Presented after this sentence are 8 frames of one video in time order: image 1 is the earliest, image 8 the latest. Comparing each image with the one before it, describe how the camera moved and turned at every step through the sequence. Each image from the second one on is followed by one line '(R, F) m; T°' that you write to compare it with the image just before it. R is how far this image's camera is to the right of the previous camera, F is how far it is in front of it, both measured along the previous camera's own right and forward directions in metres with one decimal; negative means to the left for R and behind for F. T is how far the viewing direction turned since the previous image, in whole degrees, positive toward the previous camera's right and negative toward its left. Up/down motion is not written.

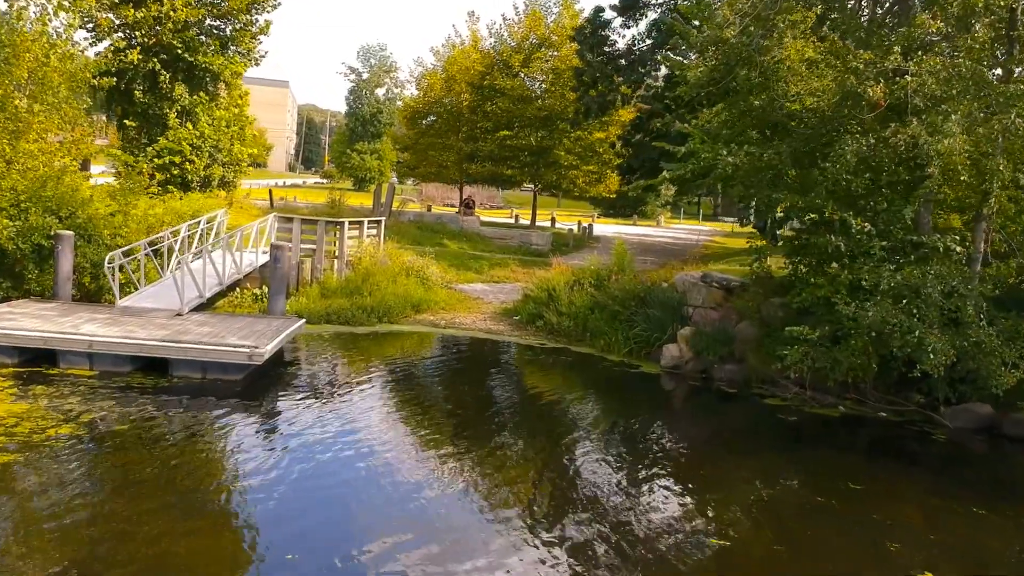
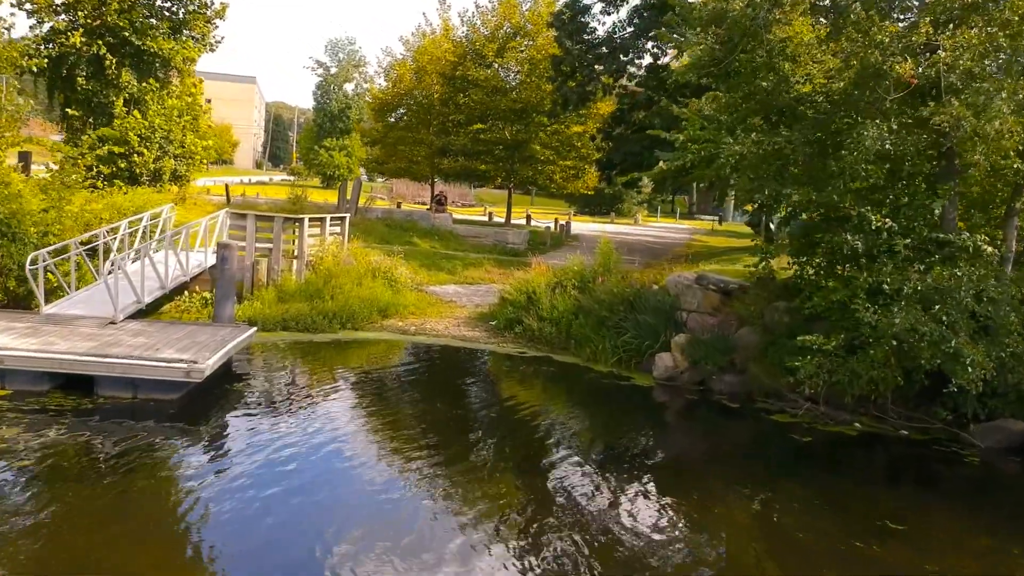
(-0.1, +1.4) m; +2°
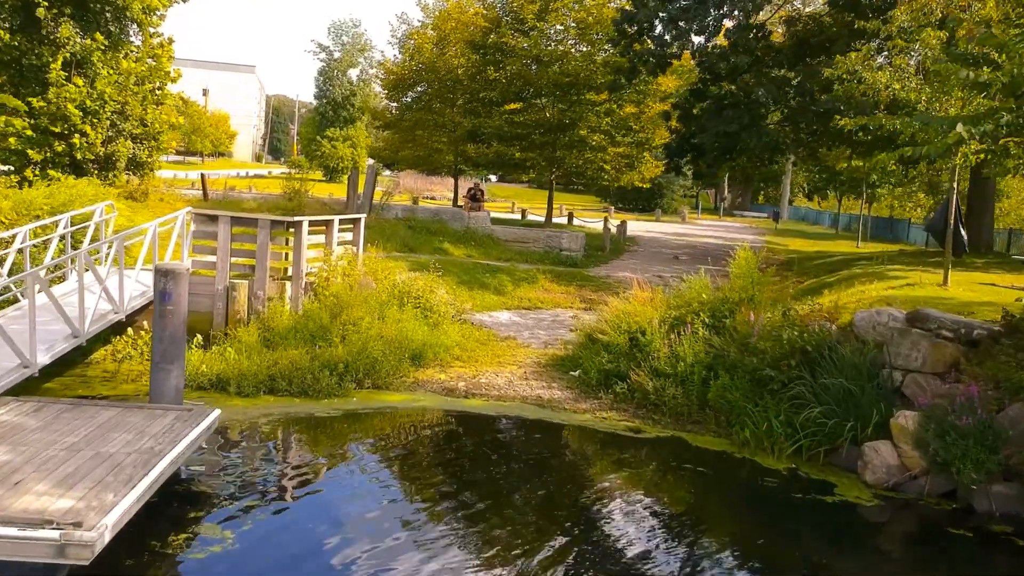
(-0.9, +4.8) m; 0°
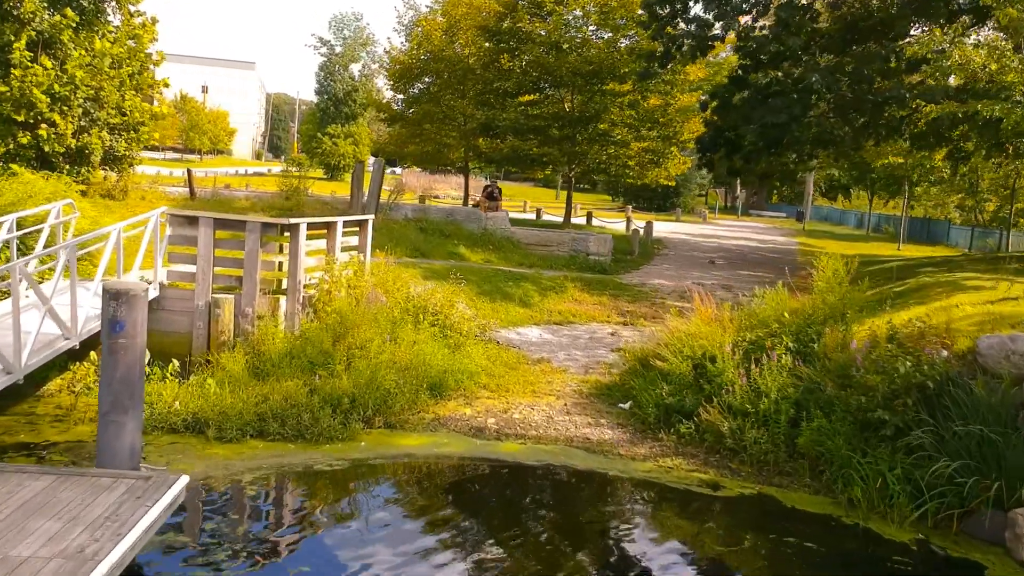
(-0.3, +1.7) m; 0°
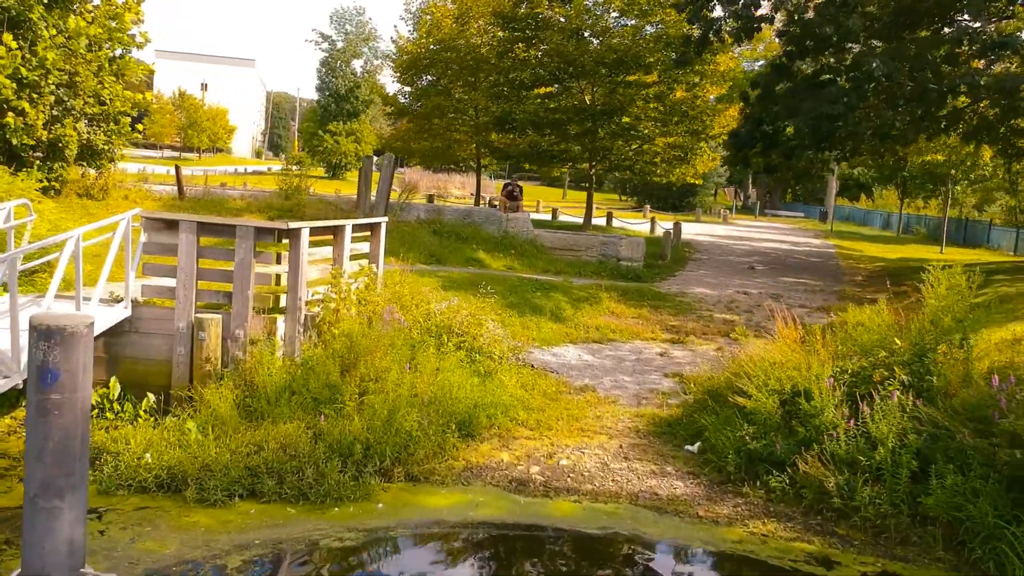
(-0.3, +1.5) m; 0°
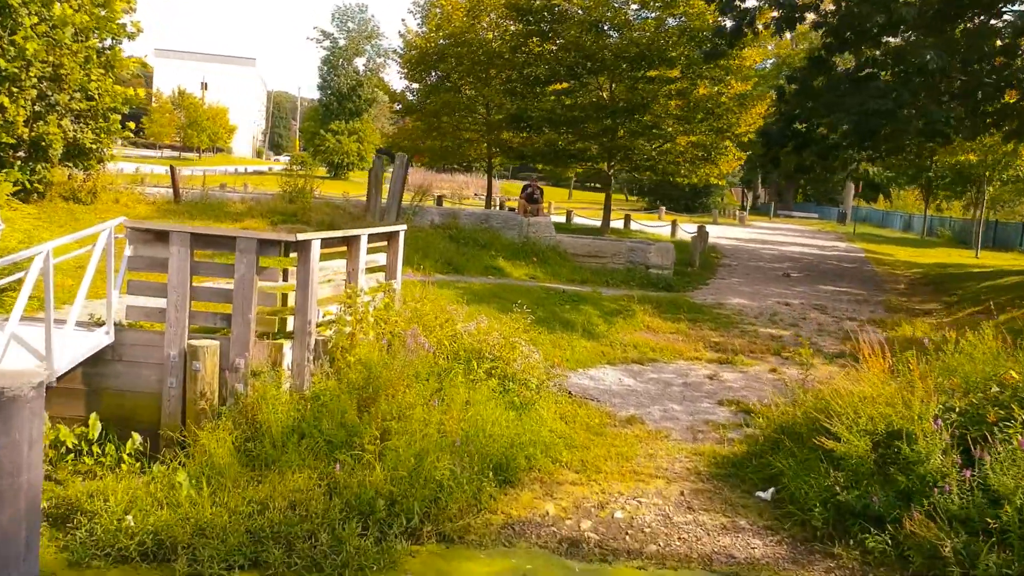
(-0.3, +1.0) m; 0°
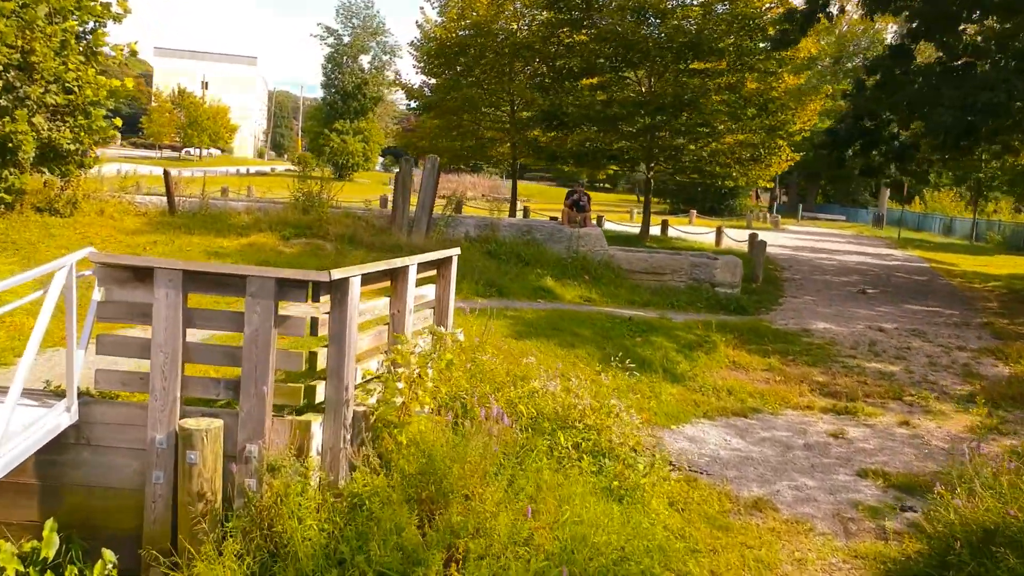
(-0.5, +1.8) m; 0°
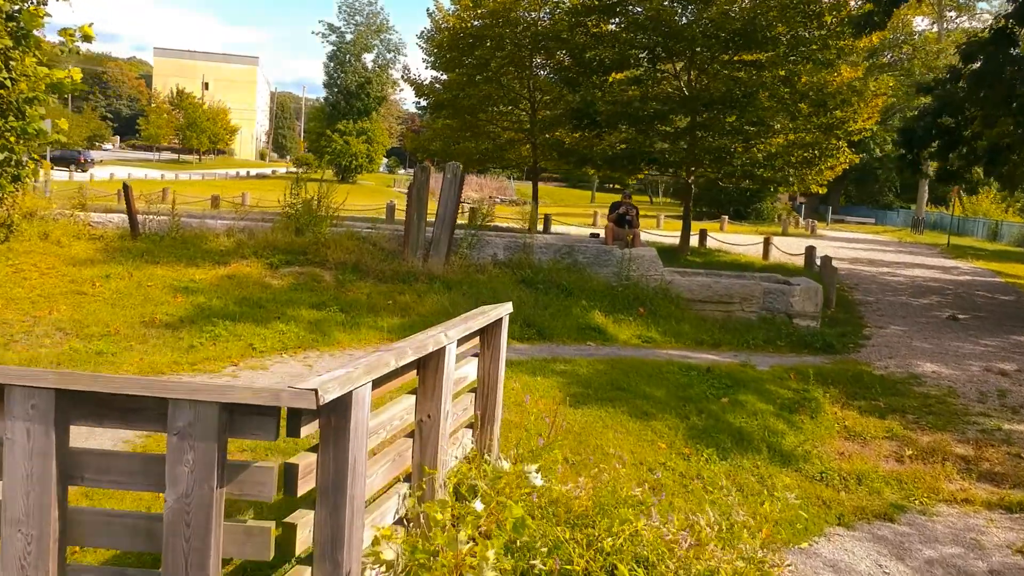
(-0.3, +2.0) m; 0°
